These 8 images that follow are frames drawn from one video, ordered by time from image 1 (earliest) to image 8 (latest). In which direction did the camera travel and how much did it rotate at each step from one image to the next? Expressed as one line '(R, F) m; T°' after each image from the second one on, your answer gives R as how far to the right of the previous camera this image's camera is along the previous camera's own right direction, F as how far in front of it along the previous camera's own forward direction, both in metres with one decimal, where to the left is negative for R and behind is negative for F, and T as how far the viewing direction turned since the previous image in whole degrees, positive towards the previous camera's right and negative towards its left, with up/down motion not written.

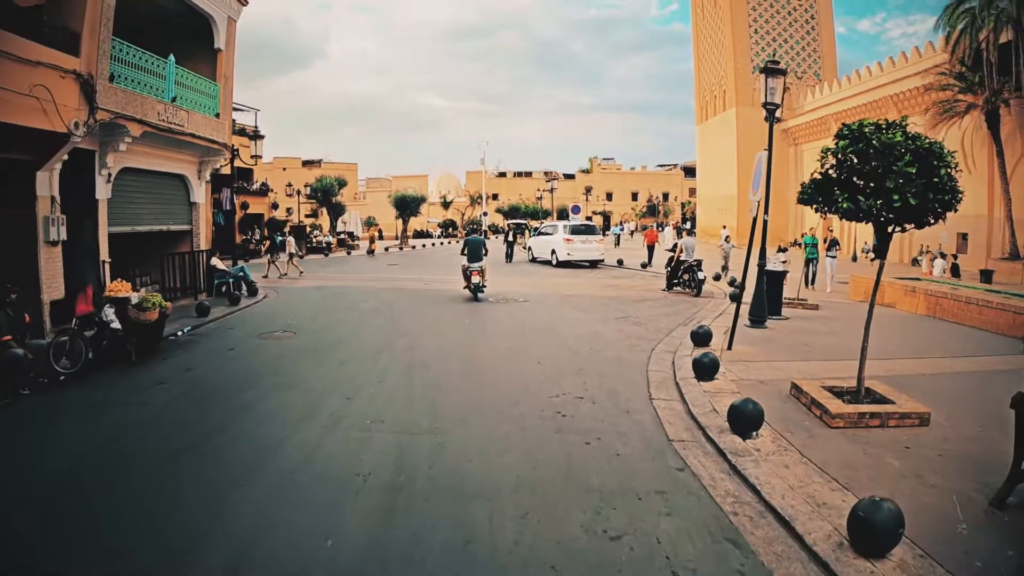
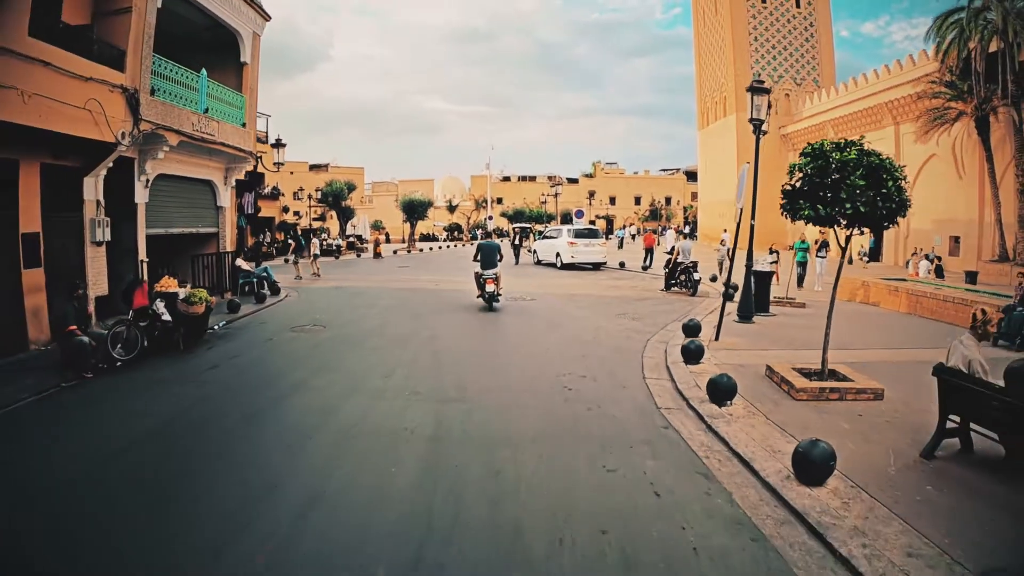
(-0.1, -0.8) m; 0°
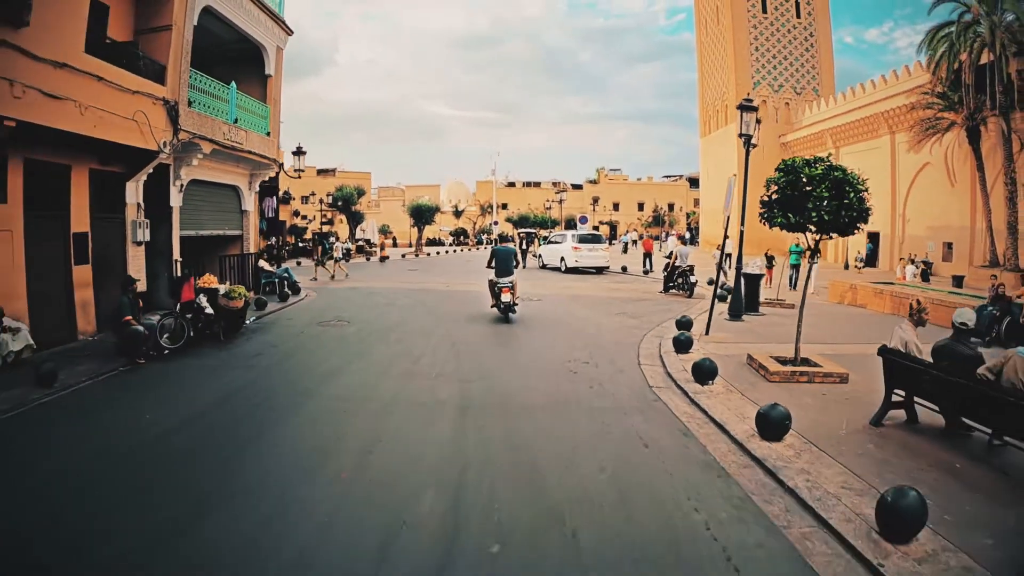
(-0.1, -0.8) m; 0°
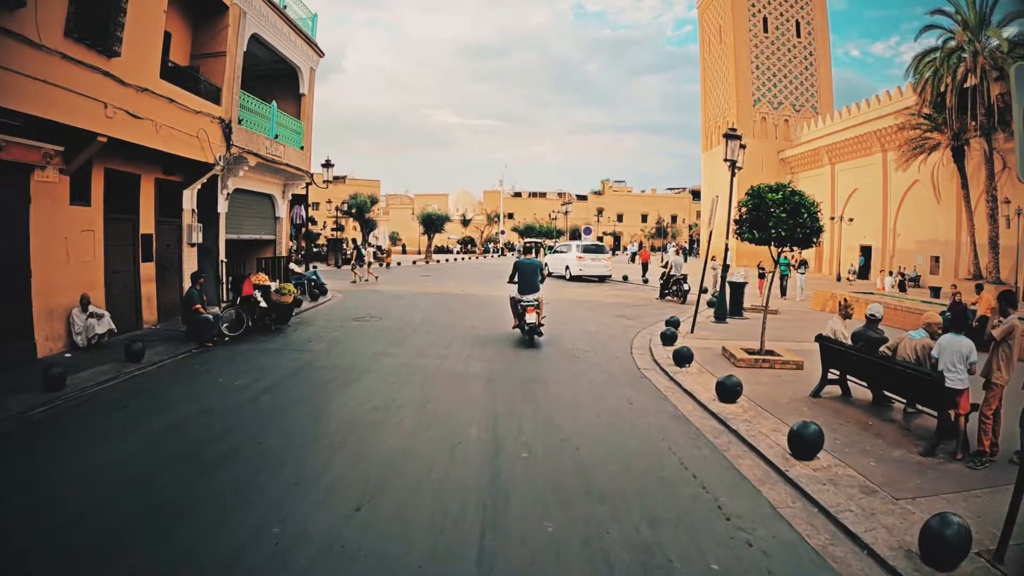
(-0.2, -1.3) m; 0°
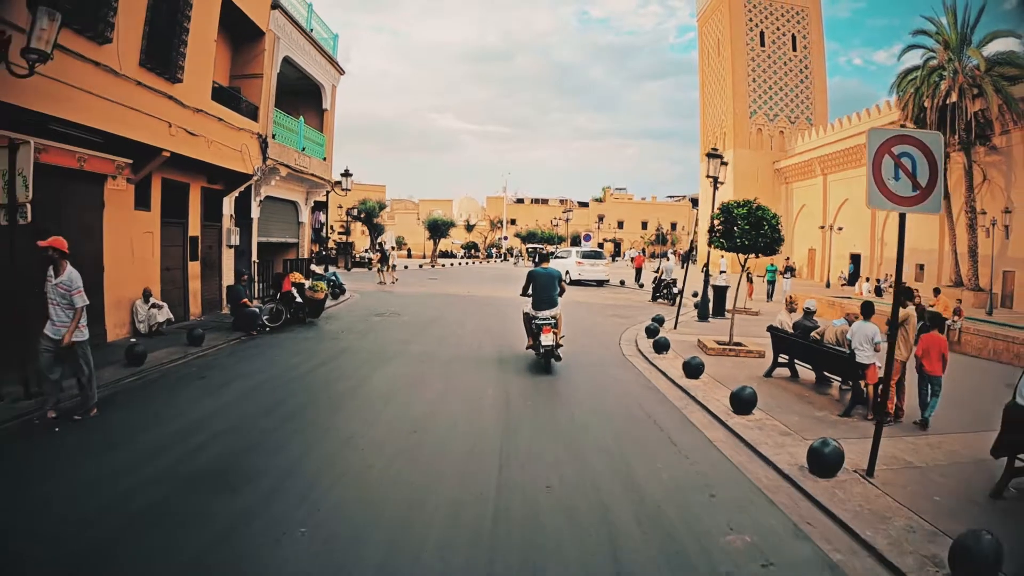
(-0.1, -1.4) m; 0°
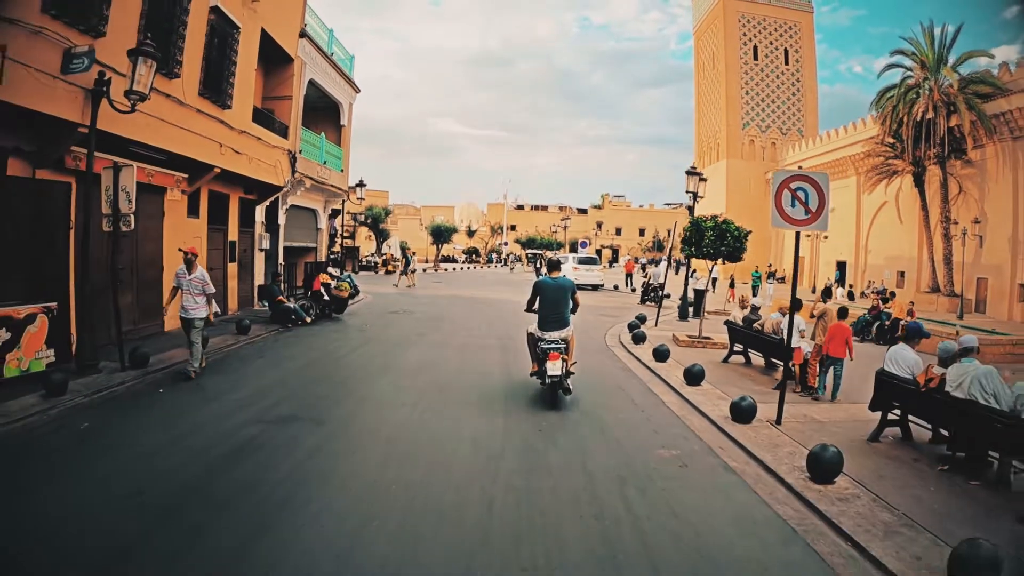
(0.0, -1.6) m; 0°
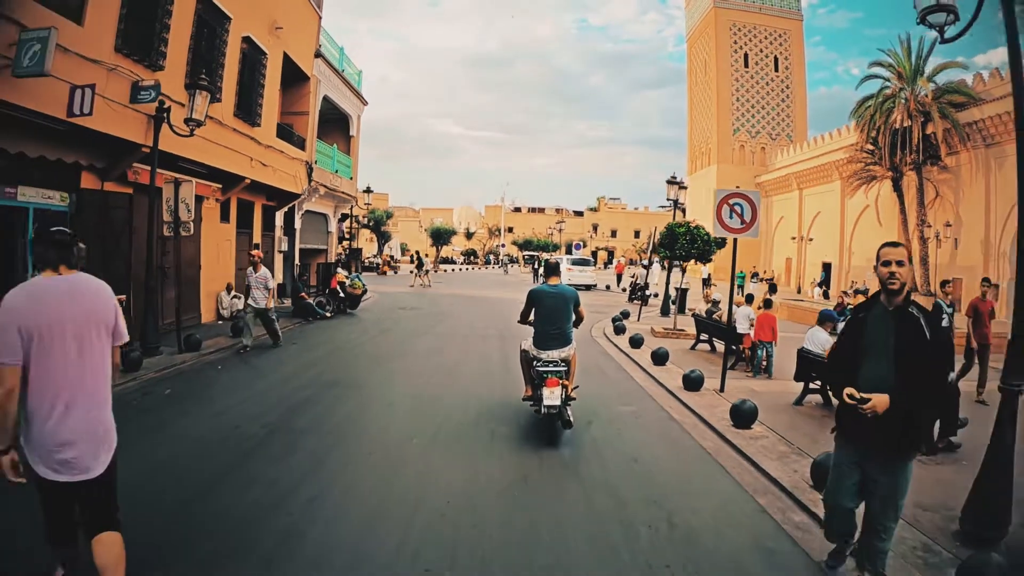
(0.0, -1.5) m; 0°
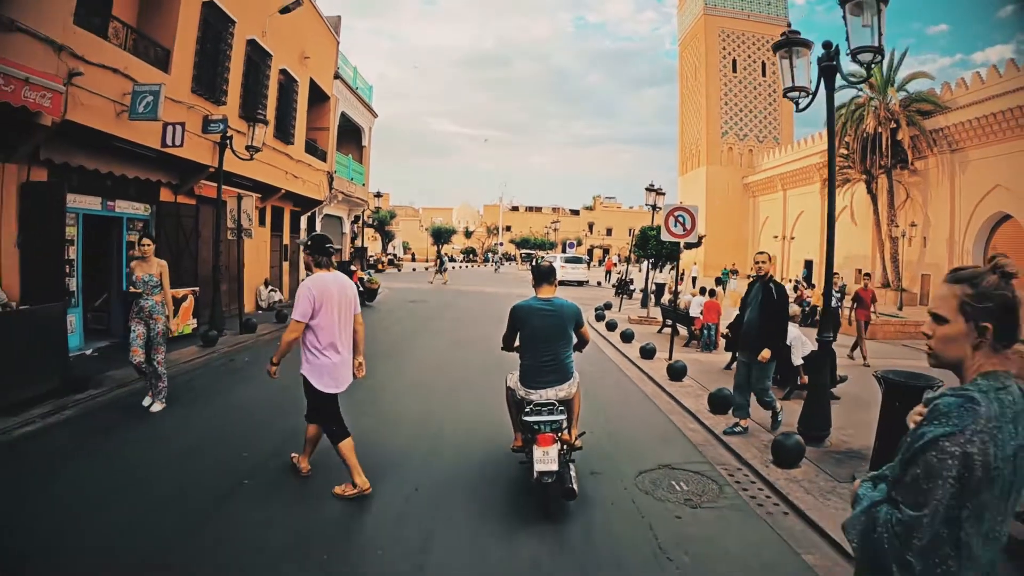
(0.0, -2.3) m; 0°
